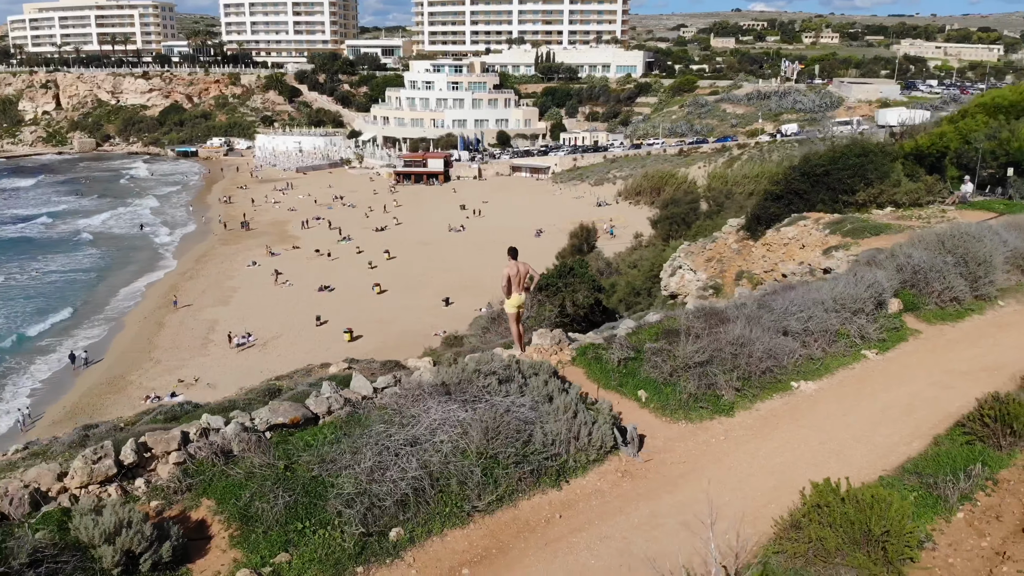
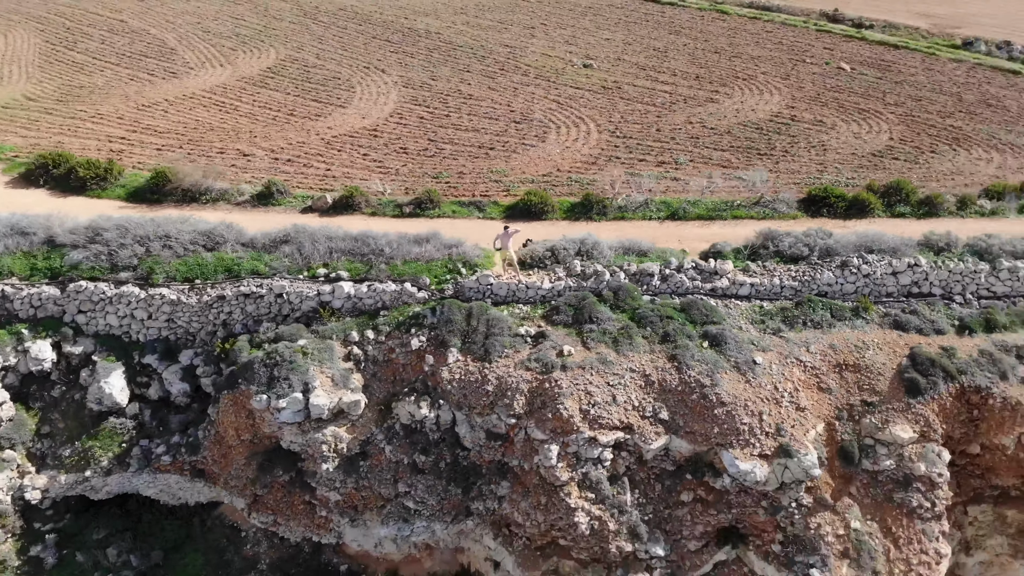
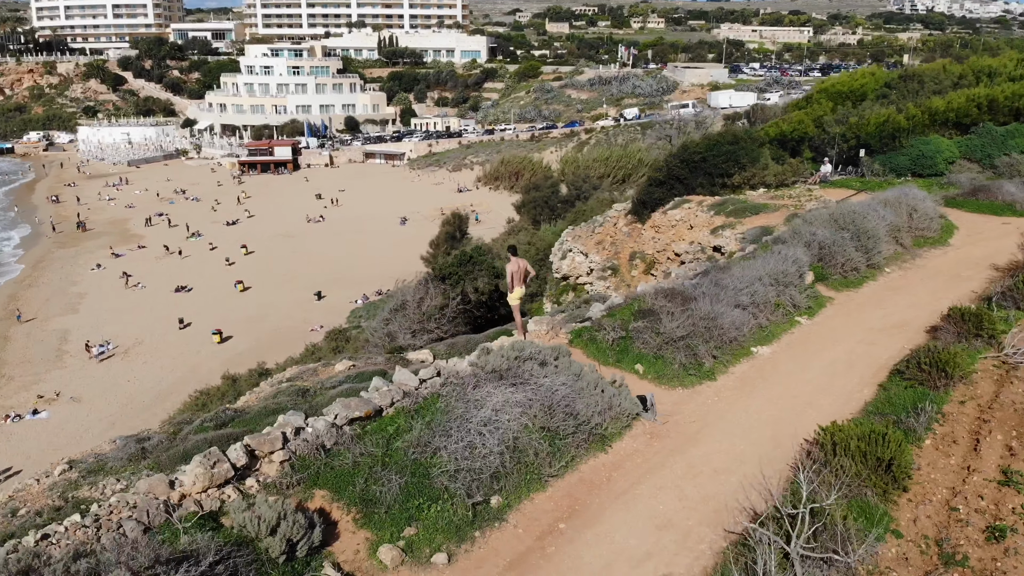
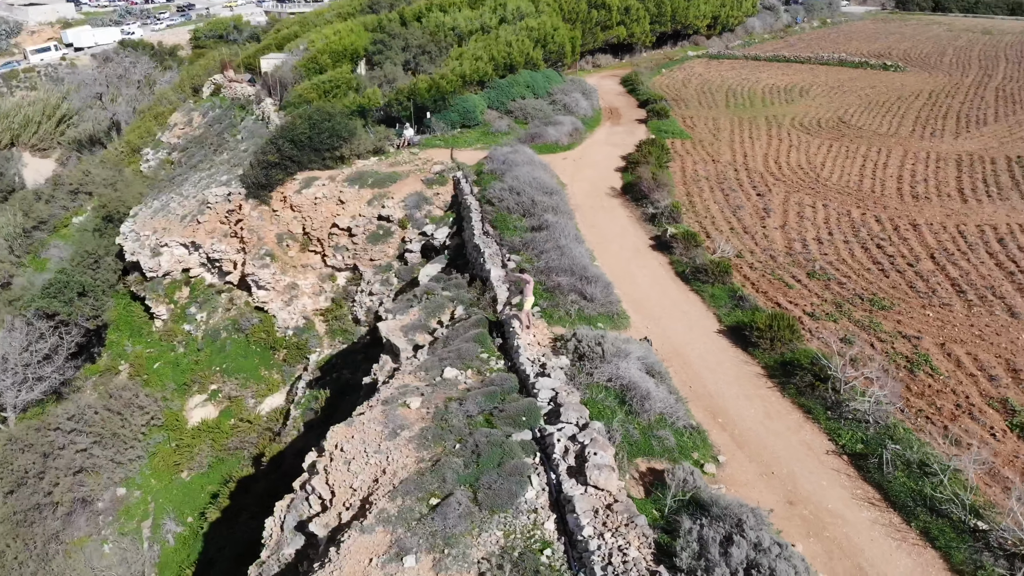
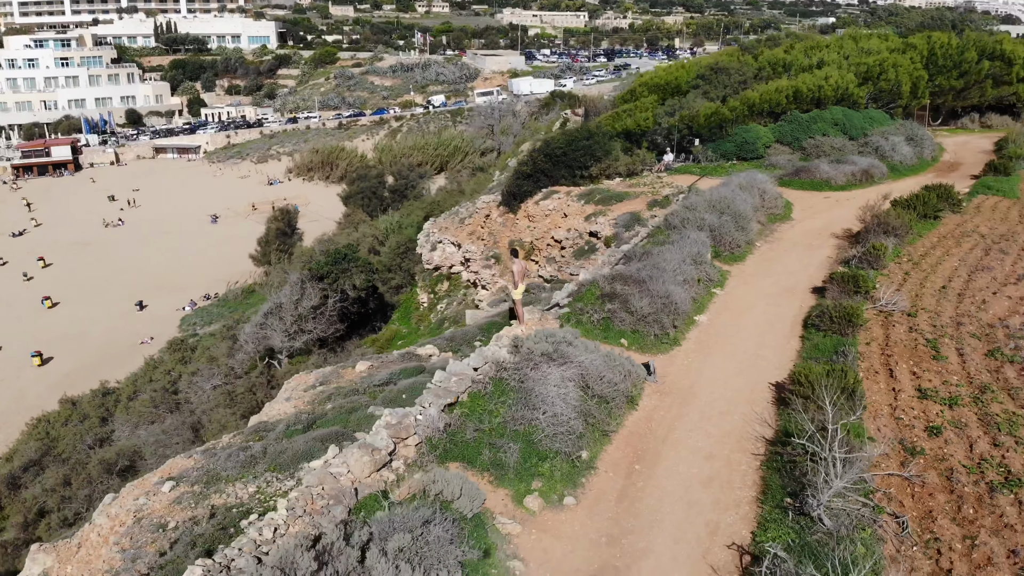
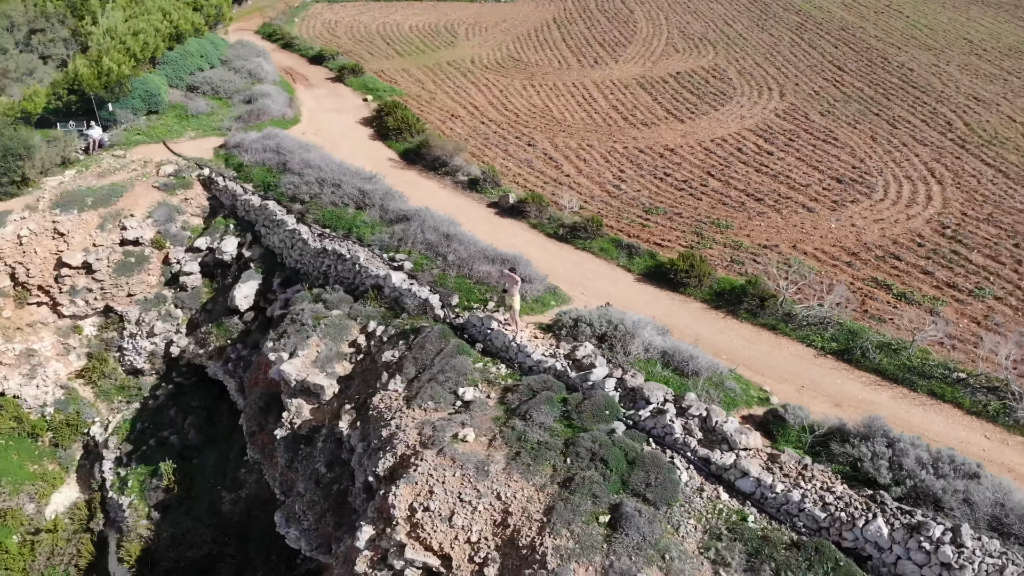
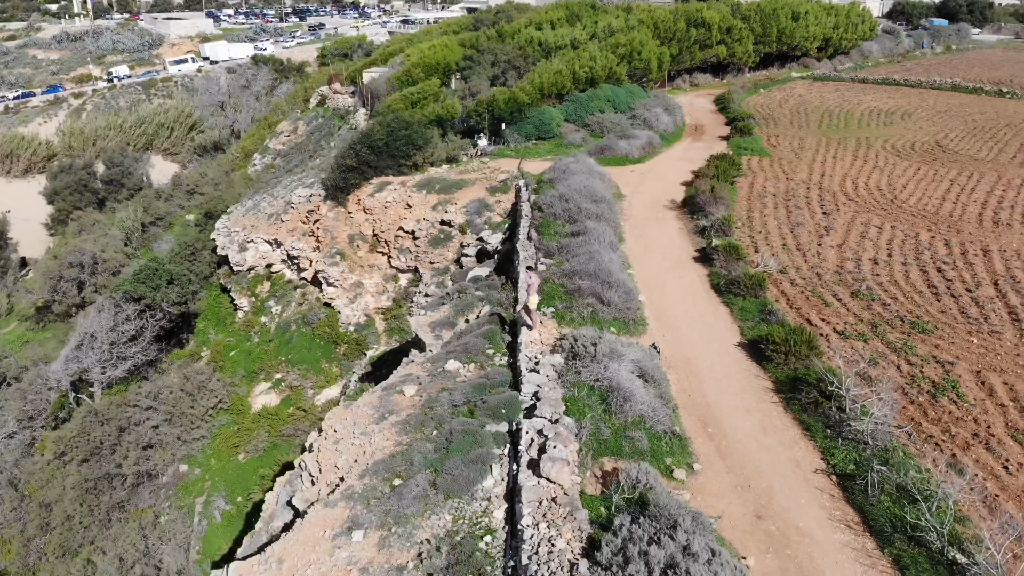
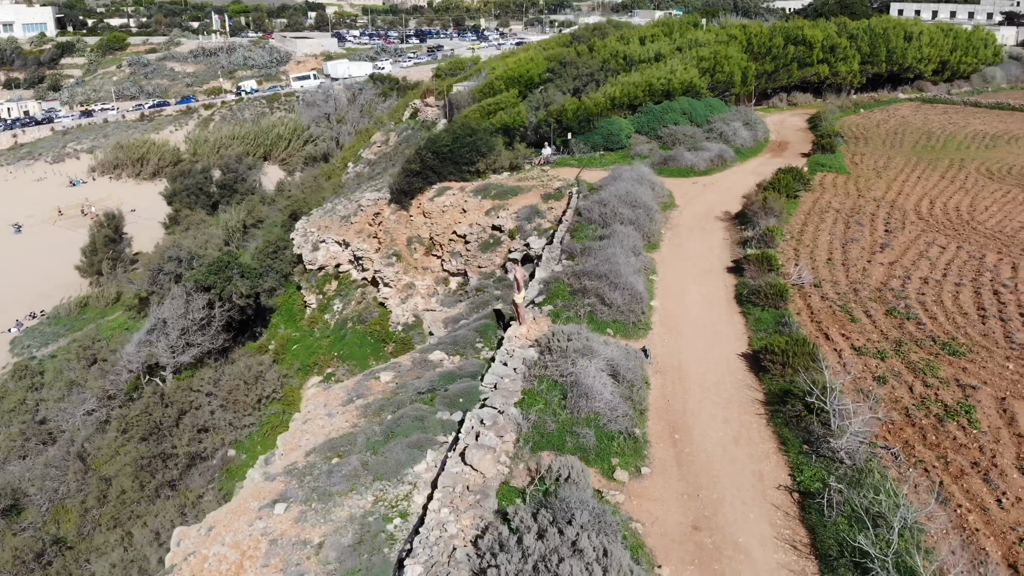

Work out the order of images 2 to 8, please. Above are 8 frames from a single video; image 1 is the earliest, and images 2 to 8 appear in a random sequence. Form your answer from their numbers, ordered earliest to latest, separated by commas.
3, 5, 8, 7, 4, 6, 2
